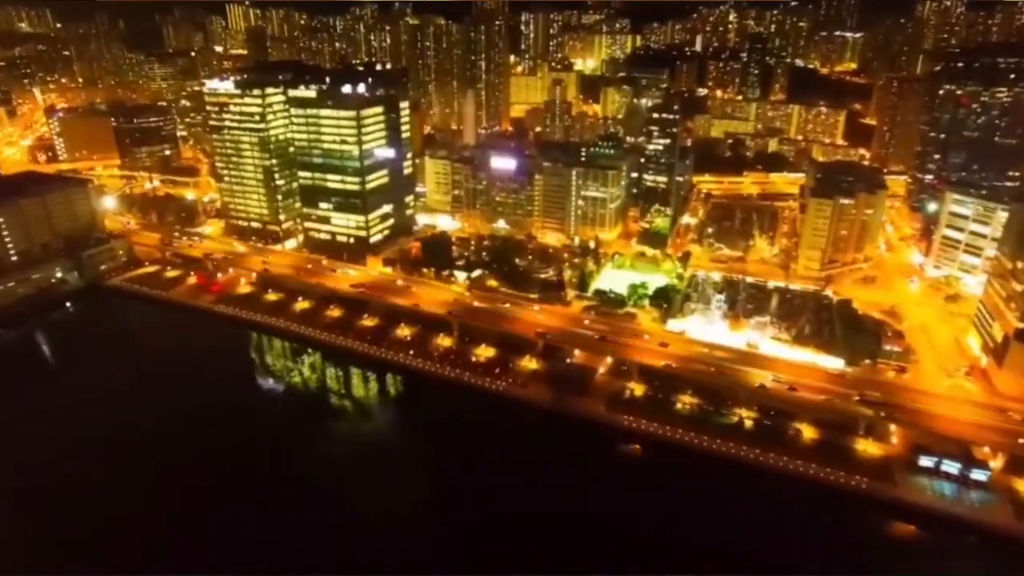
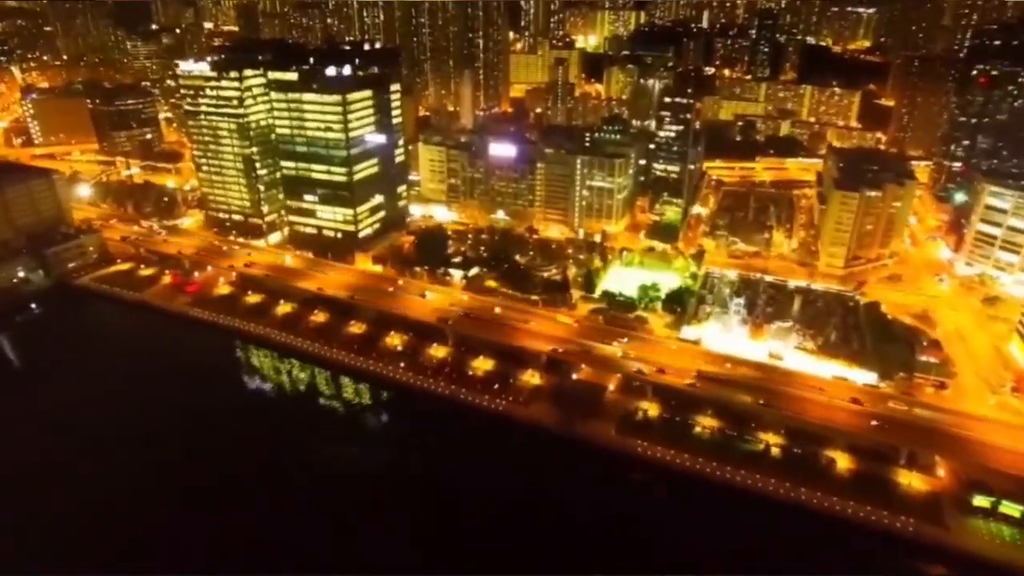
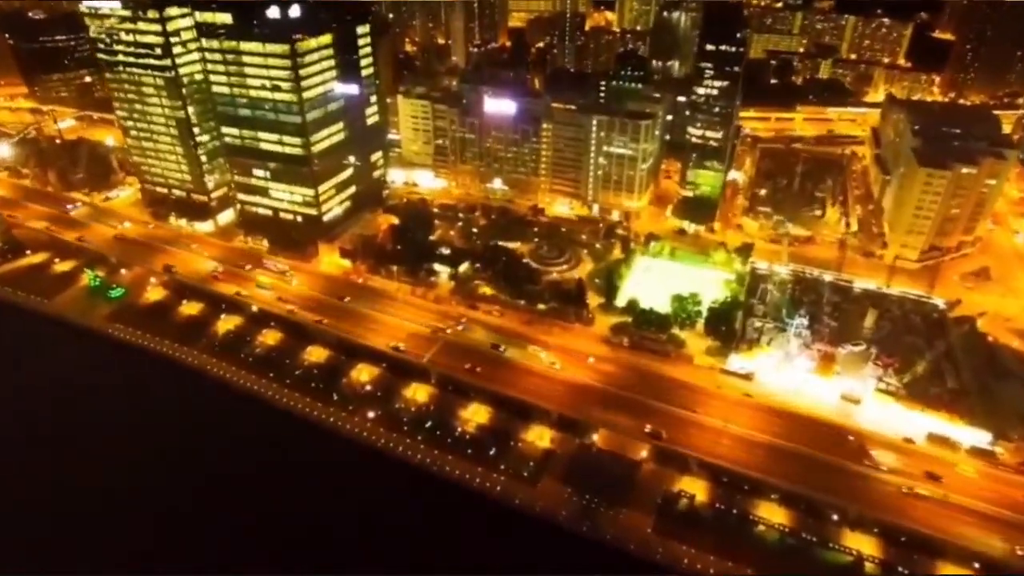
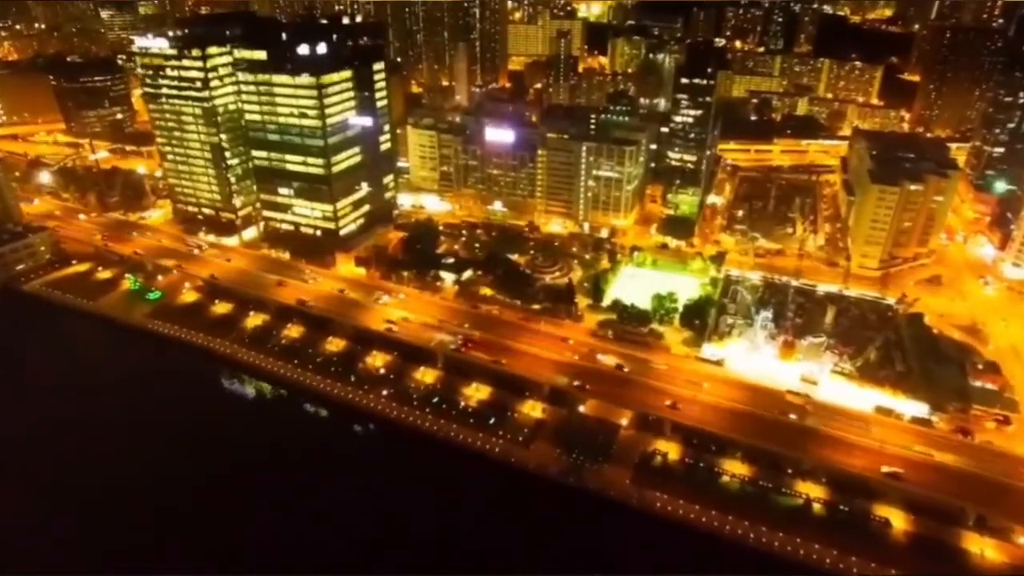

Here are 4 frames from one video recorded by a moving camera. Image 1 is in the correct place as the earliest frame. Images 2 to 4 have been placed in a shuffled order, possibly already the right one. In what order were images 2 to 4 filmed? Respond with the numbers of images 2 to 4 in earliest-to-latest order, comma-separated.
2, 4, 3
